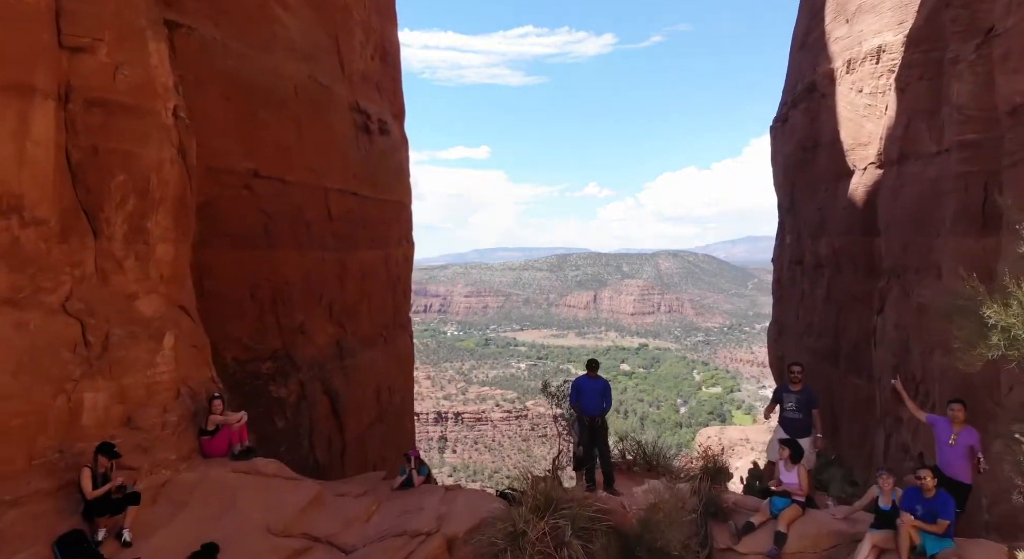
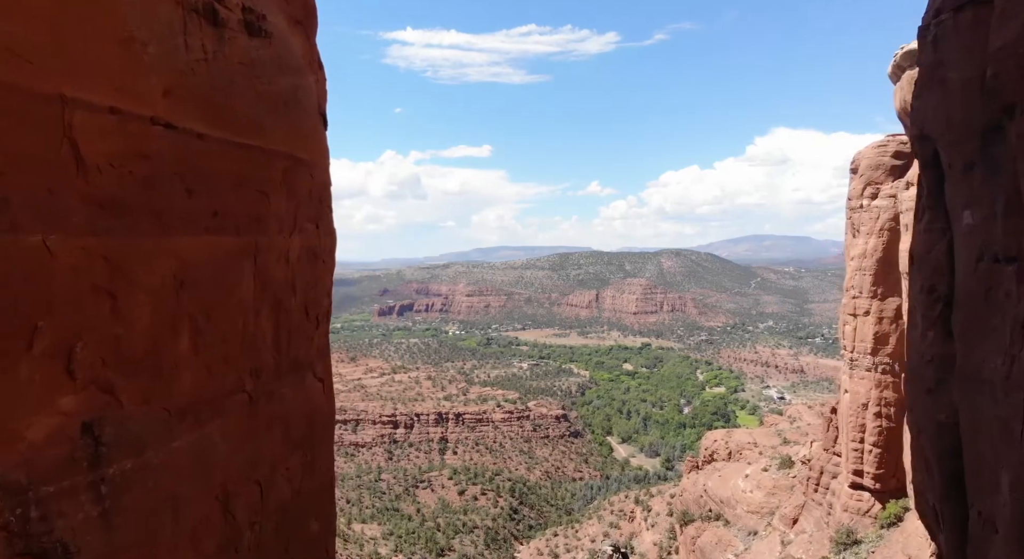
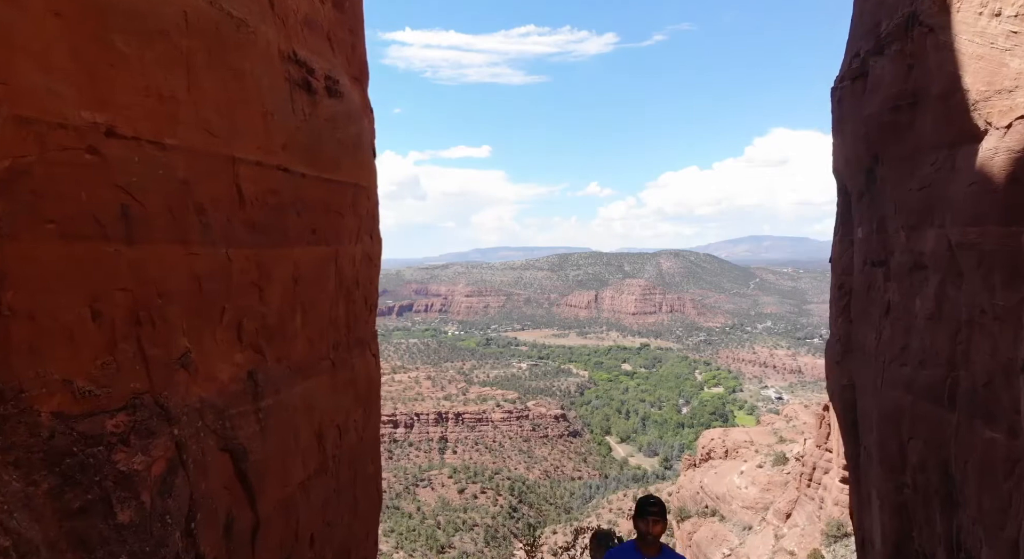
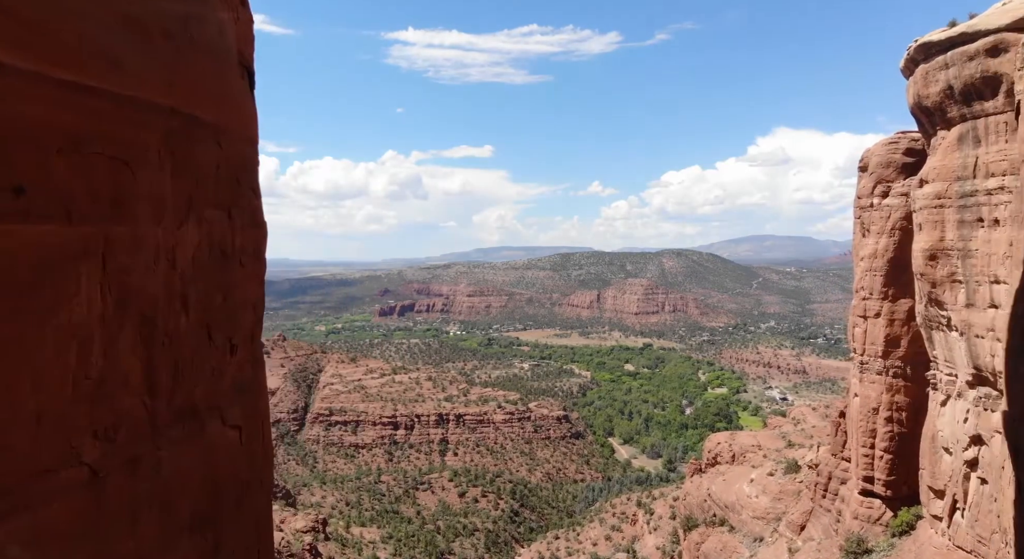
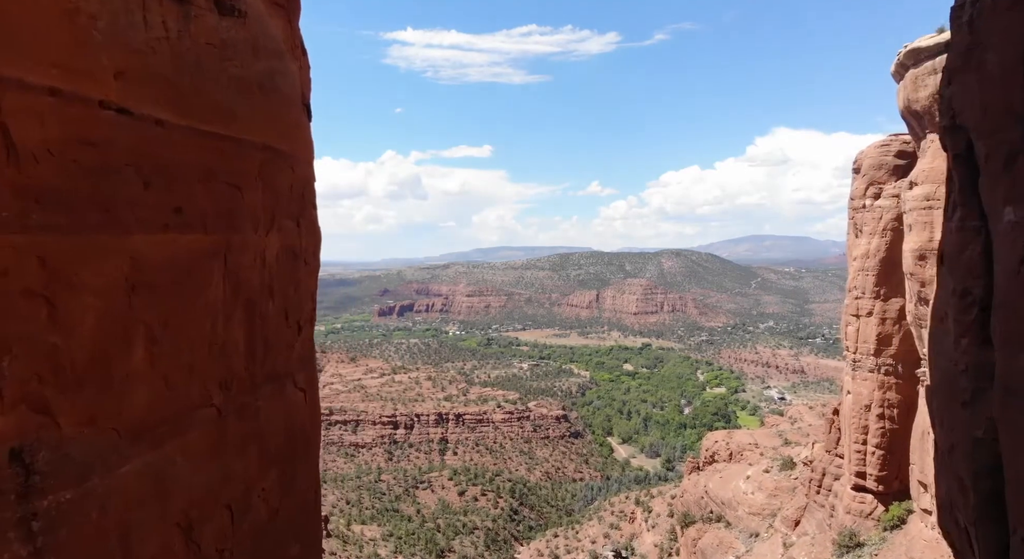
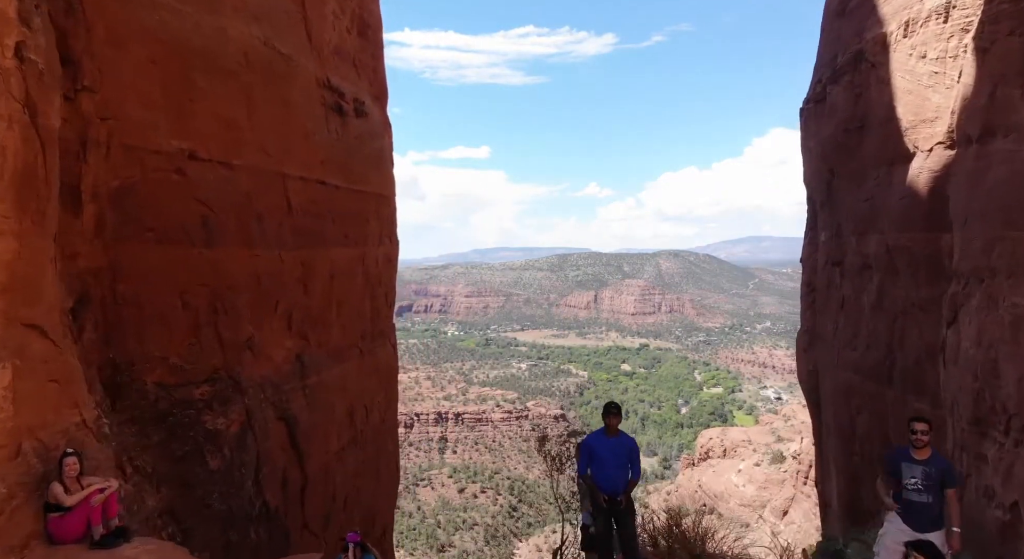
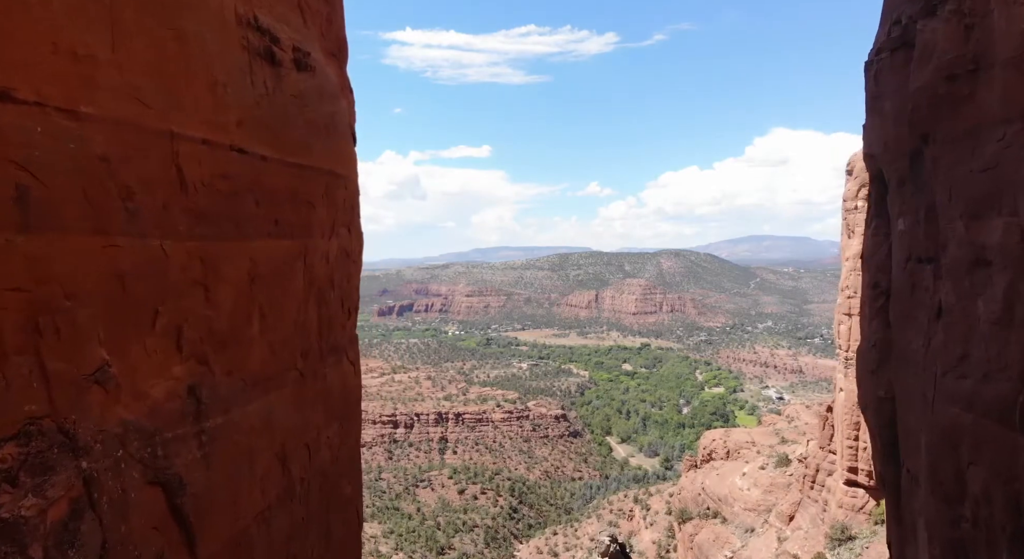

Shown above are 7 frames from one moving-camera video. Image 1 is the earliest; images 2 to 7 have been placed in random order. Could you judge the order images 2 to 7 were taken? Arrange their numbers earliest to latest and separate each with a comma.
6, 3, 7, 2, 5, 4
